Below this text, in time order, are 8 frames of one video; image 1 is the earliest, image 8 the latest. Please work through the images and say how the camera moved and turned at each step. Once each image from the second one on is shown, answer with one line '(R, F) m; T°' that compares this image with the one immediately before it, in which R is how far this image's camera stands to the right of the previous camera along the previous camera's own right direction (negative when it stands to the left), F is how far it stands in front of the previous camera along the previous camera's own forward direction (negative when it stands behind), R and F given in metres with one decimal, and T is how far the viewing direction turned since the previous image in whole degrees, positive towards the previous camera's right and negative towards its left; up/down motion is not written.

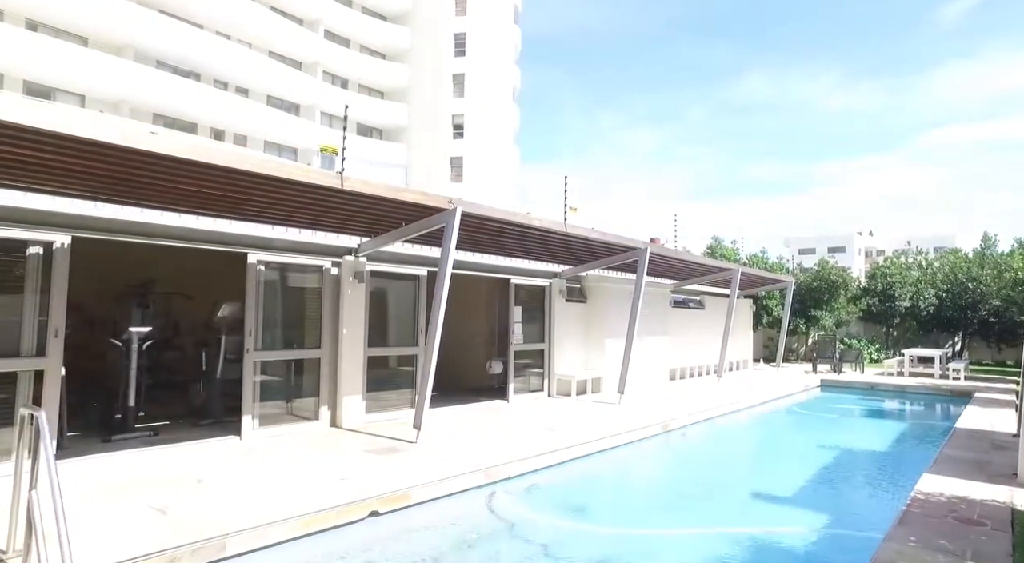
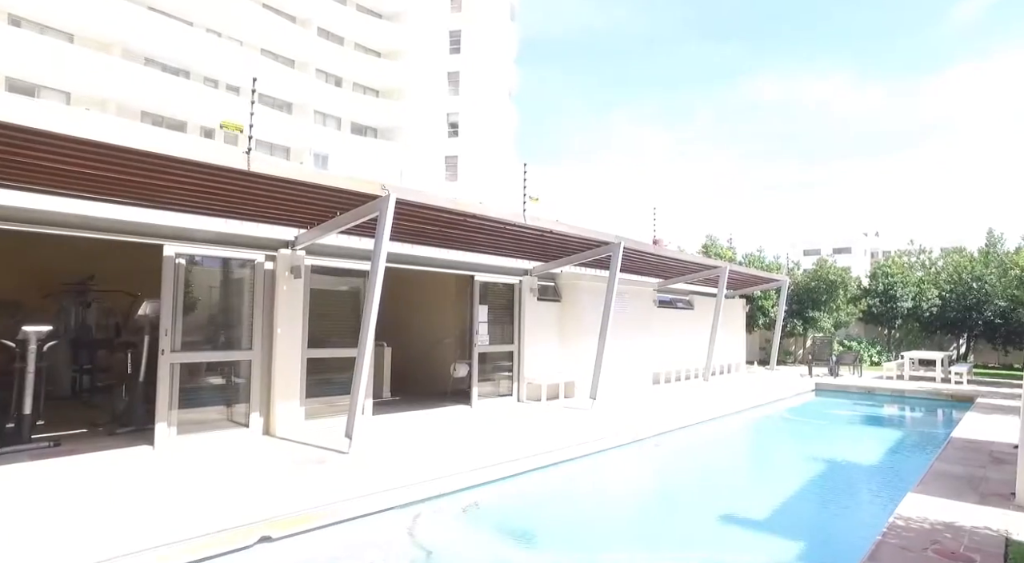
(+0.7, +0.7) m; -1°
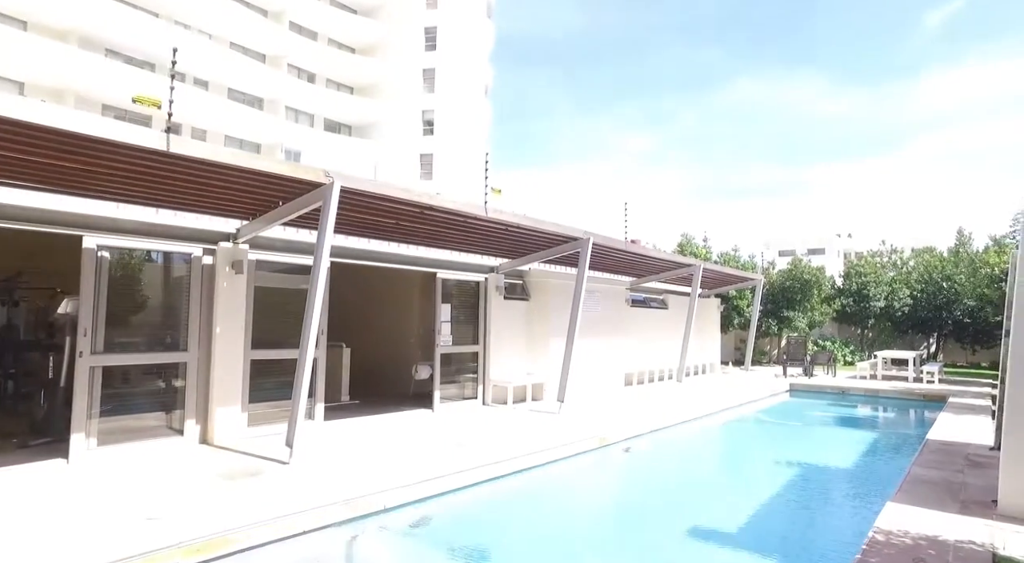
(+0.2, +0.5) m; +2°
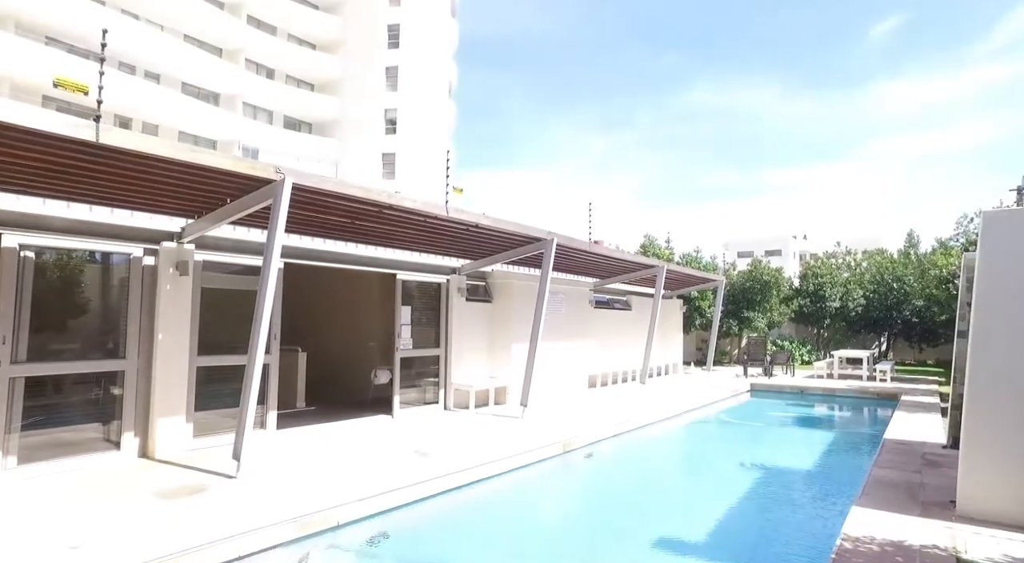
(0.0, +0.2) m; +3°
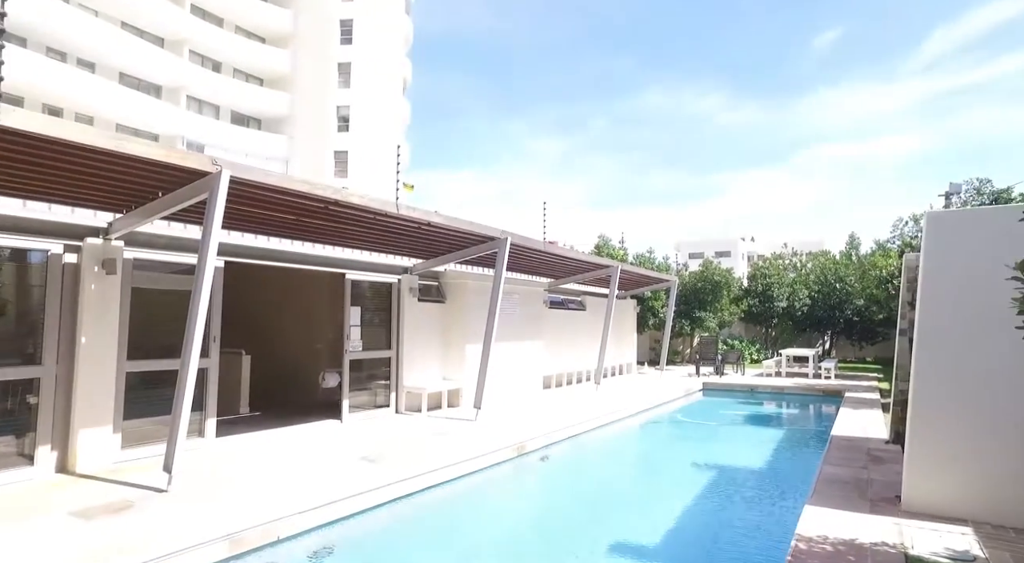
(0.0, +0.2) m; +4°
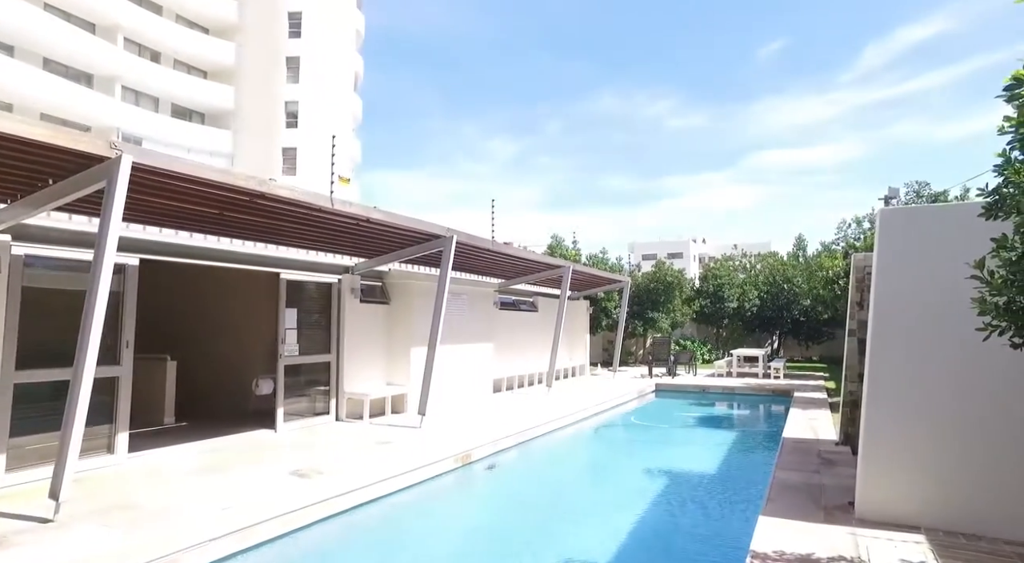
(+0.2, +0.4) m; +4°
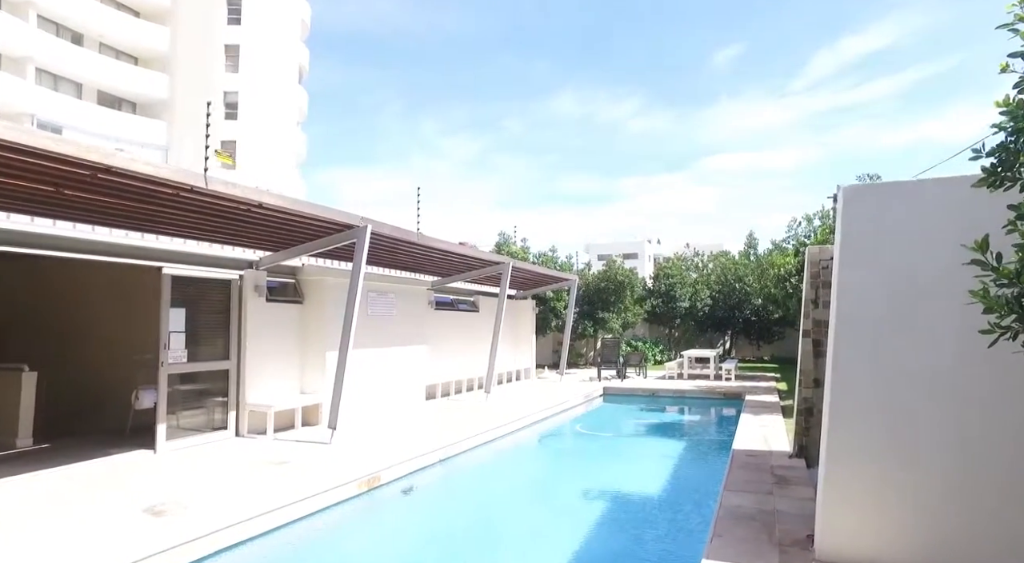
(+0.5, +1.0) m; +4°
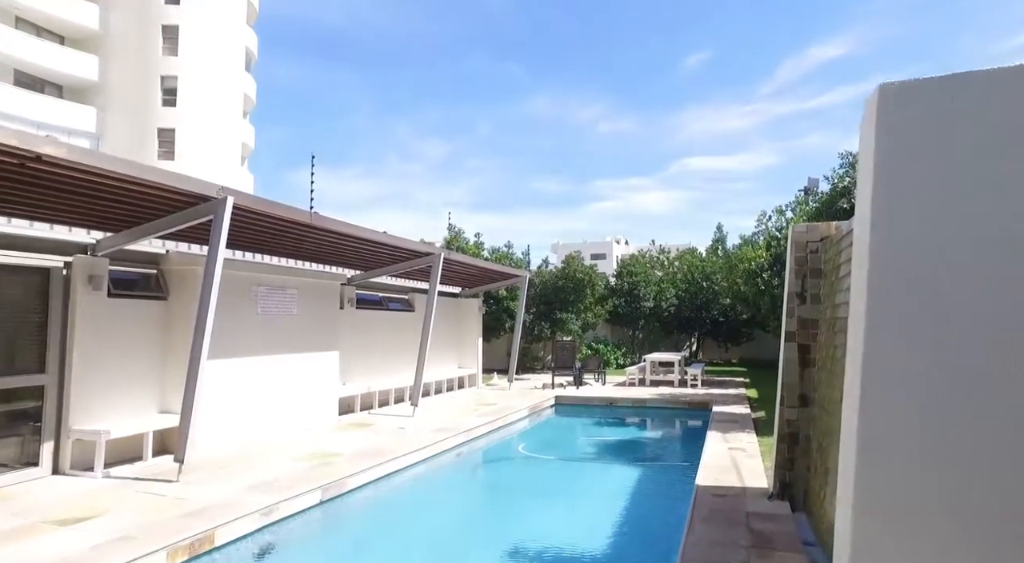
(+0.7, +1.7) m; +3°
